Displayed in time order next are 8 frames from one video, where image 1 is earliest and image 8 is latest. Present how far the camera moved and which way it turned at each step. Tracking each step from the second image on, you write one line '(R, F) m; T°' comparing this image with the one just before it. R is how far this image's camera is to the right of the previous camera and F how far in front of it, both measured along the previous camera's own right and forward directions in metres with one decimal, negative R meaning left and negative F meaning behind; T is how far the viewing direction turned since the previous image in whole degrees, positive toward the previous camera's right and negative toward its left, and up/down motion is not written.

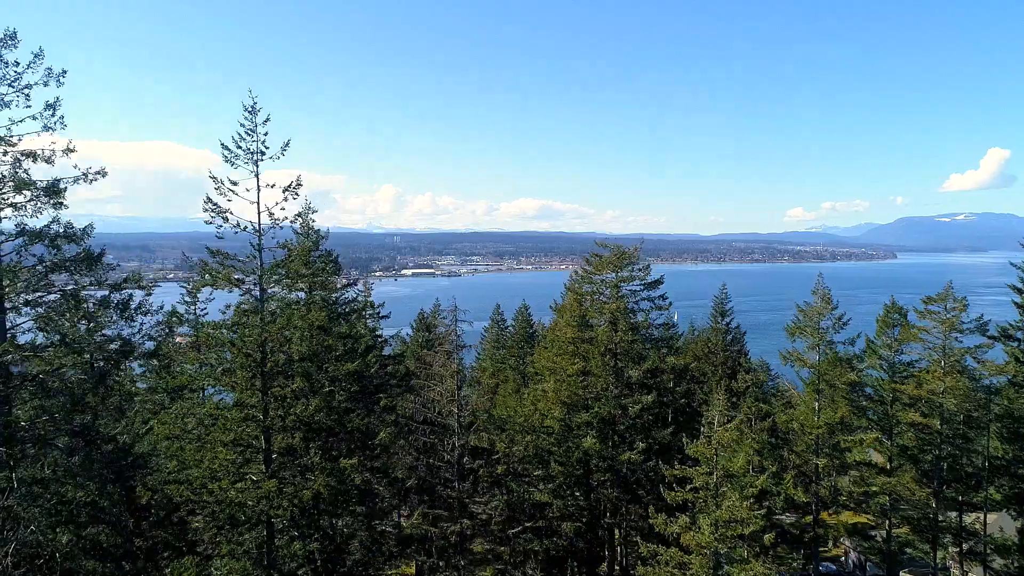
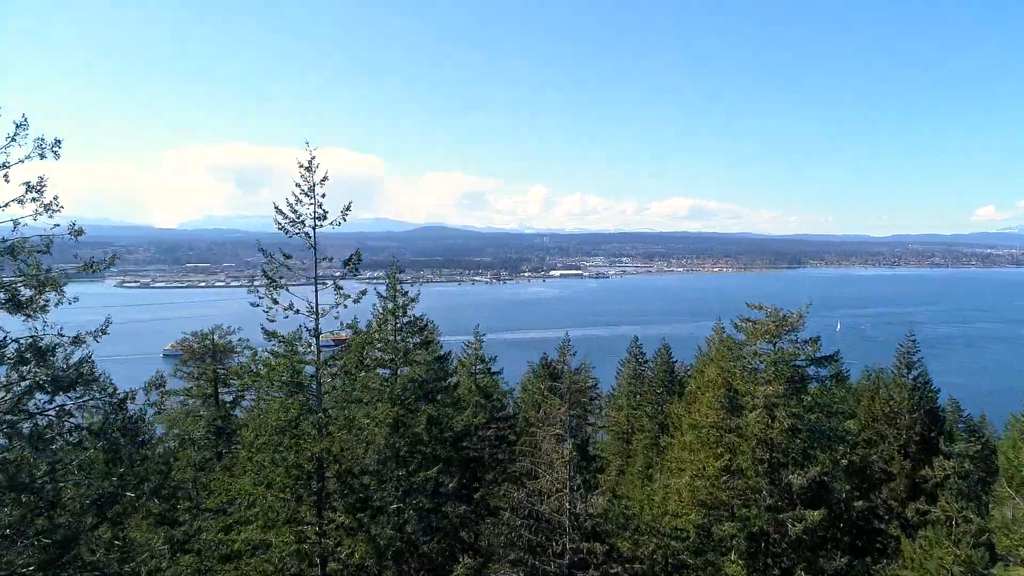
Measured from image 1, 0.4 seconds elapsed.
(+0.2, +1.4) m; -12°
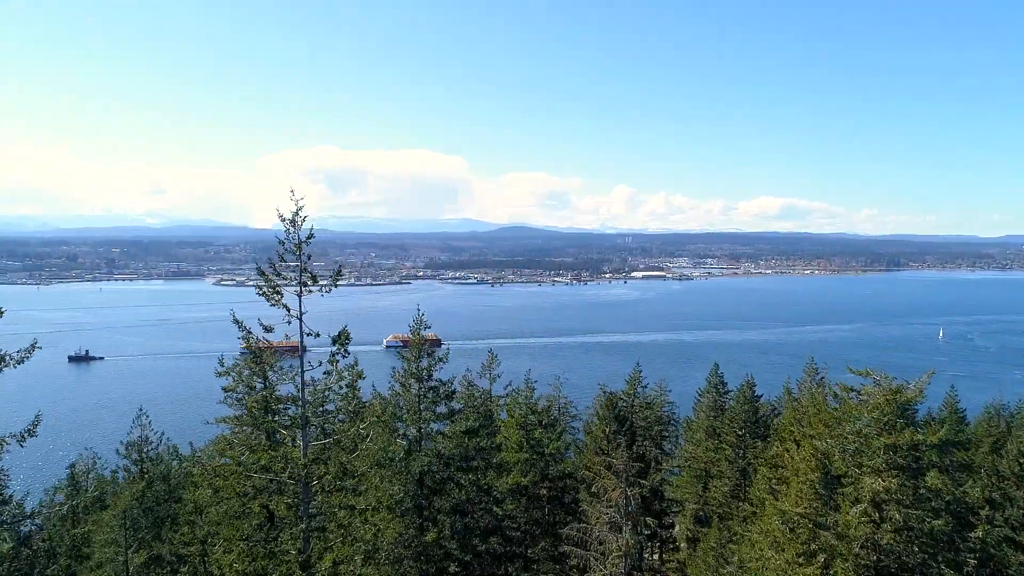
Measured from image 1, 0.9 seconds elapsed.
(+0.3, +1.0) m; -6°
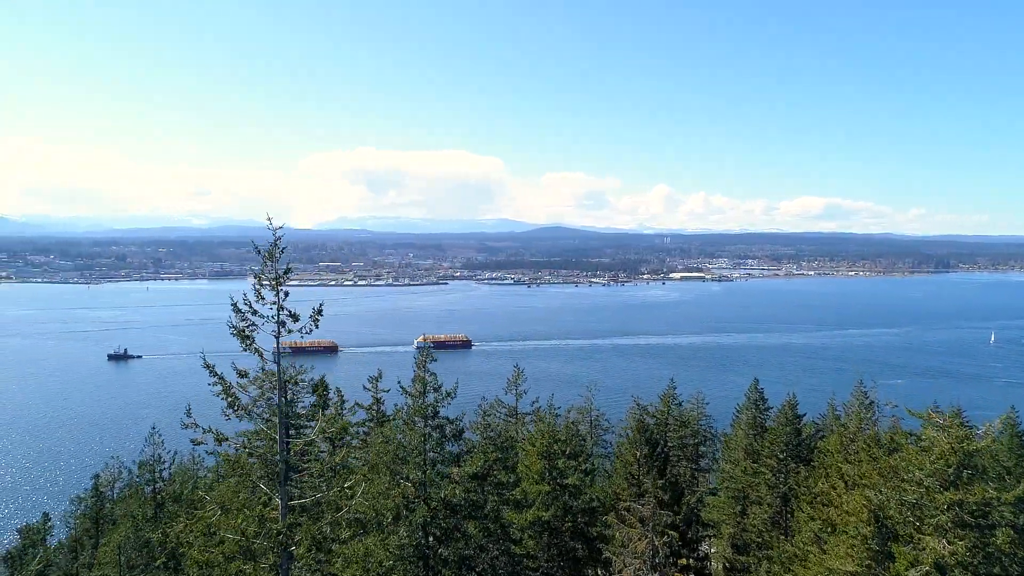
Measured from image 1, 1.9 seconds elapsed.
(+0.1, +0.5) m; -3°
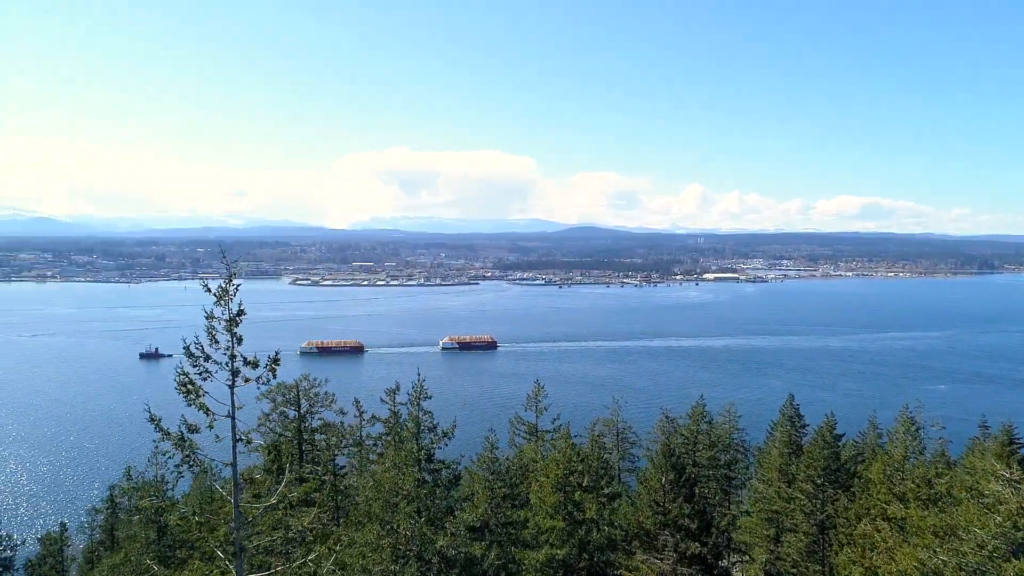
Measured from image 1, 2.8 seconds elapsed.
(+0.2, +0.5) m; -2°
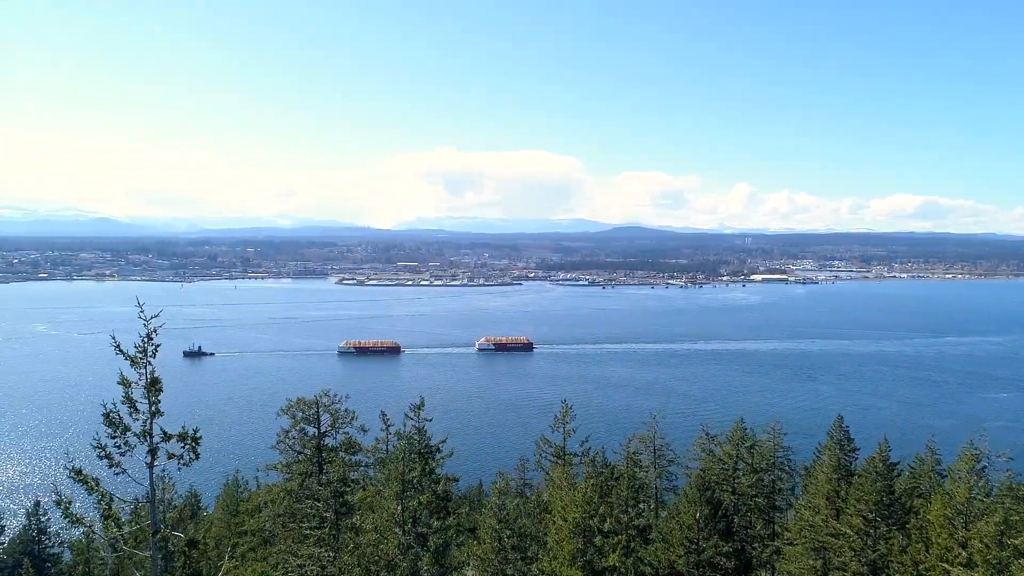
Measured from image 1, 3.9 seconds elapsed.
(+0.2, +0.5) m; -3°
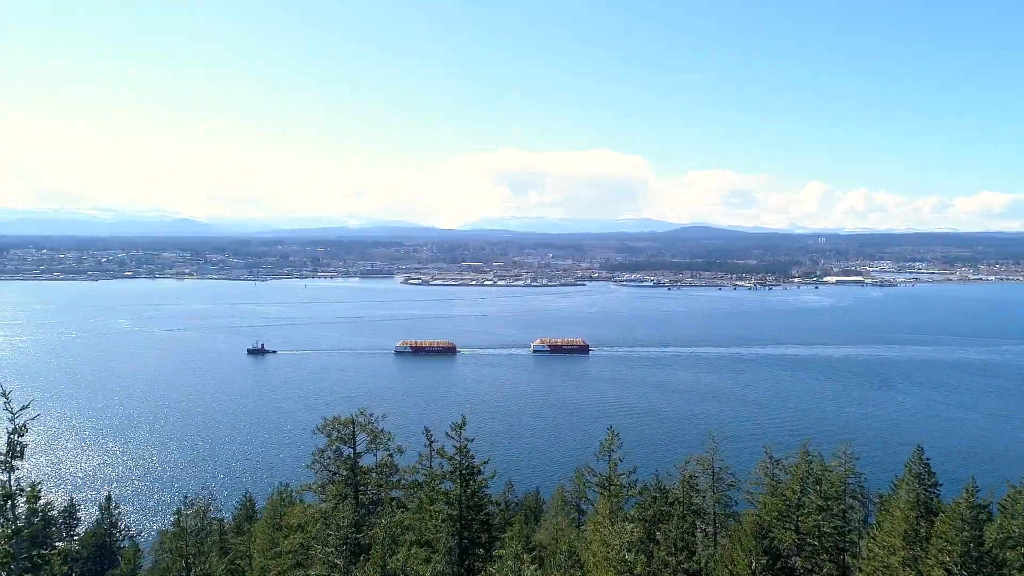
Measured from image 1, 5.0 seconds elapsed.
(+0.3, +0.6) m; -5°
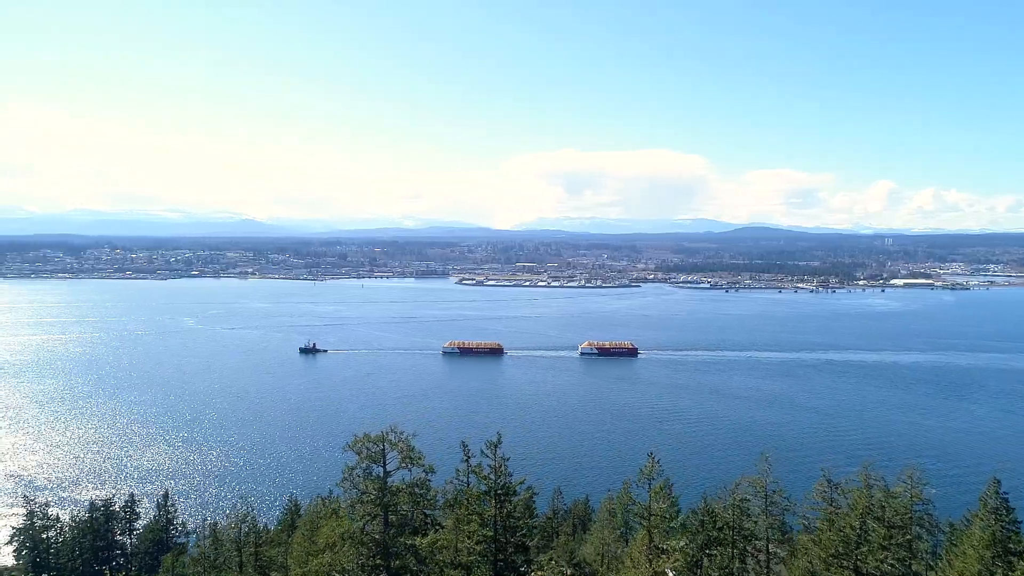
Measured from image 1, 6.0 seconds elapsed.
(+0.2, +0.5) m; -4°
